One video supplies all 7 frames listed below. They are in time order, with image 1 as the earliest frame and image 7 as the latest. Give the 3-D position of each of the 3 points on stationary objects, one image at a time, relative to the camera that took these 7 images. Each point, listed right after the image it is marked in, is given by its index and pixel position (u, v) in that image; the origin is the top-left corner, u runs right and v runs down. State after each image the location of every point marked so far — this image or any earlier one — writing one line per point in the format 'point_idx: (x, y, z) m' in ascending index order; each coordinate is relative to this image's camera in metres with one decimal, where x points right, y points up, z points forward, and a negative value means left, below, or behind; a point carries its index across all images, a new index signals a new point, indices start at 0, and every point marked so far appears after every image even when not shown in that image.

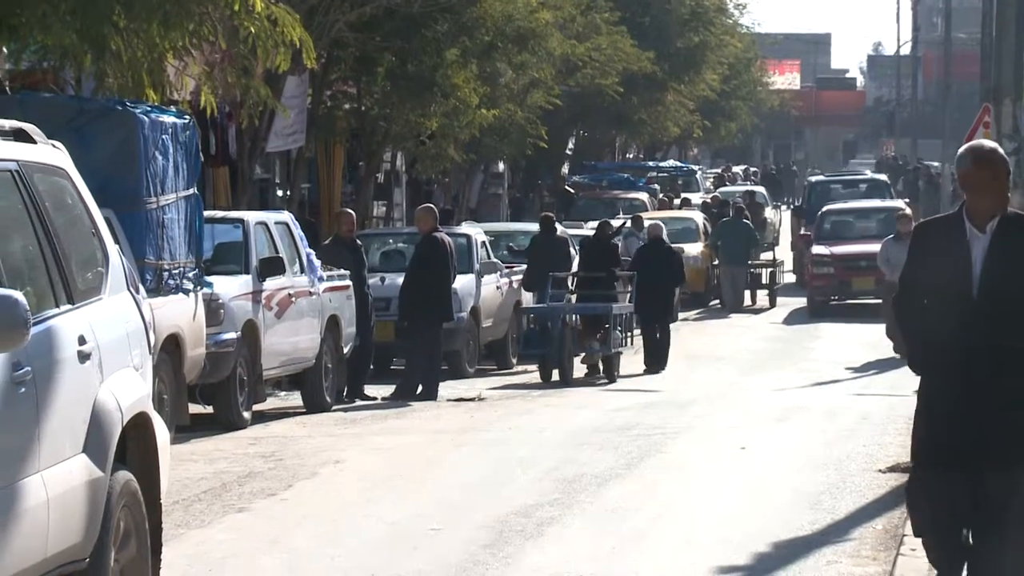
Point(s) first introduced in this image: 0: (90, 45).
0: (-2.9, +1.7, +10.7) m
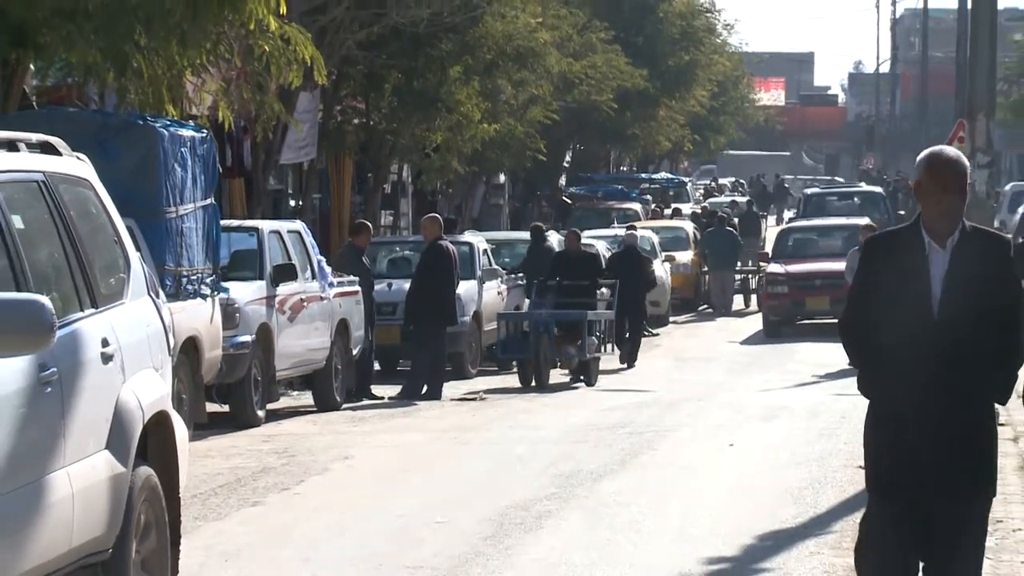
0: (-2.9, +1.6, +11.3) m
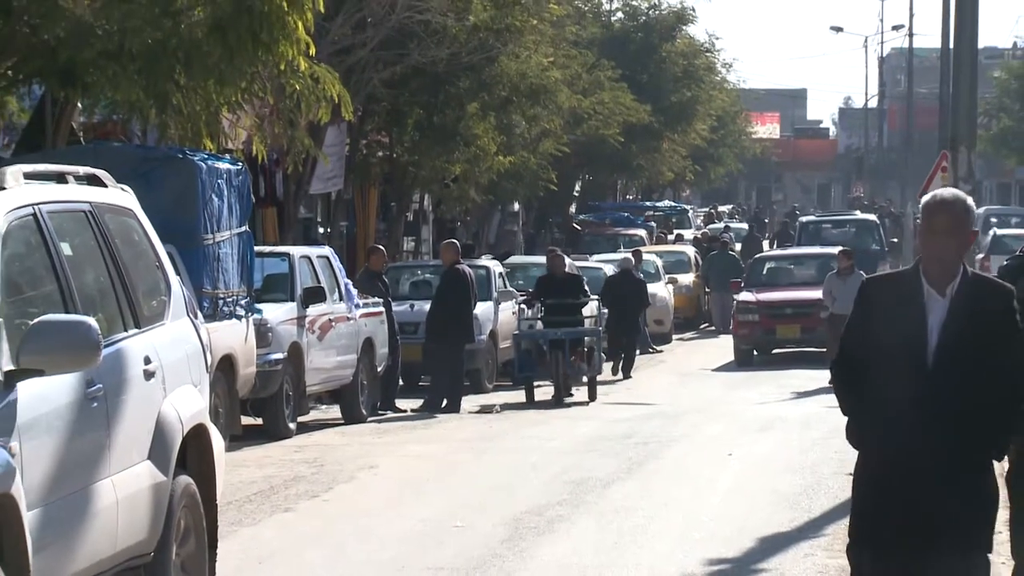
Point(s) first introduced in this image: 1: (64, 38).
0: (-2.8, +1.5, +12.2) m
1: (-3.4, +1.9, +11.7) m
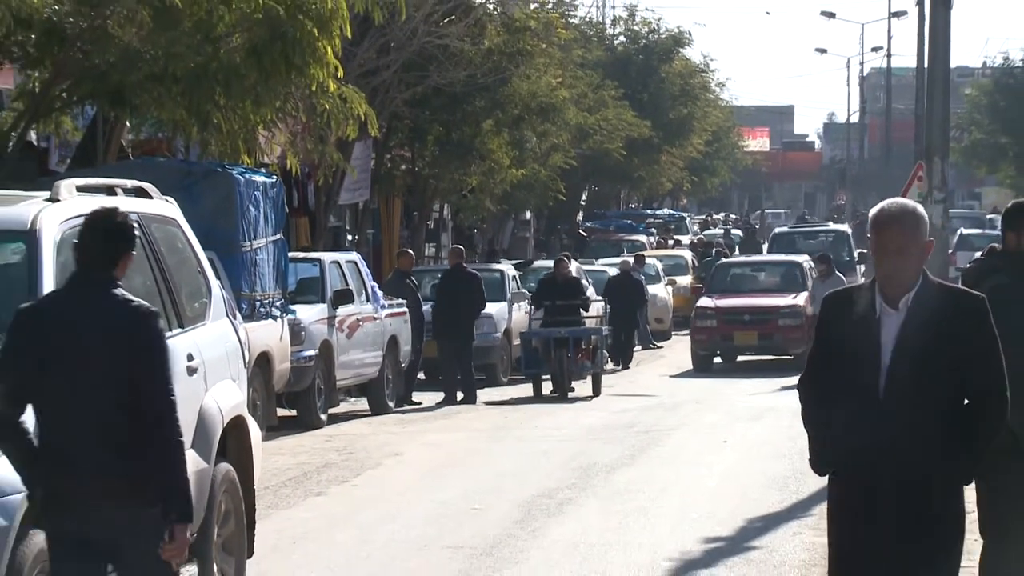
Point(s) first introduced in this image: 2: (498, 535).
0: (-2.7, +1.5, +13.3) m
1: (-3.3, +1.9, +12.8) m
2: (-0.1, -1.8, +11.2) m
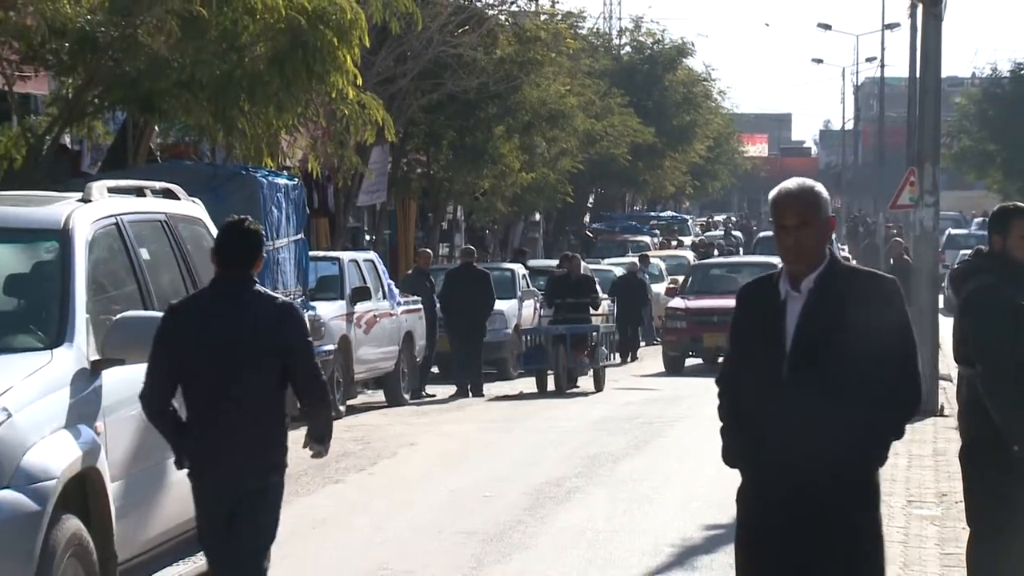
0: (-2.6, +1.5, +13.9) m
1: (-3.2, +1.9, +13.5) m
2: (0.0, -1.8, +11.9) m
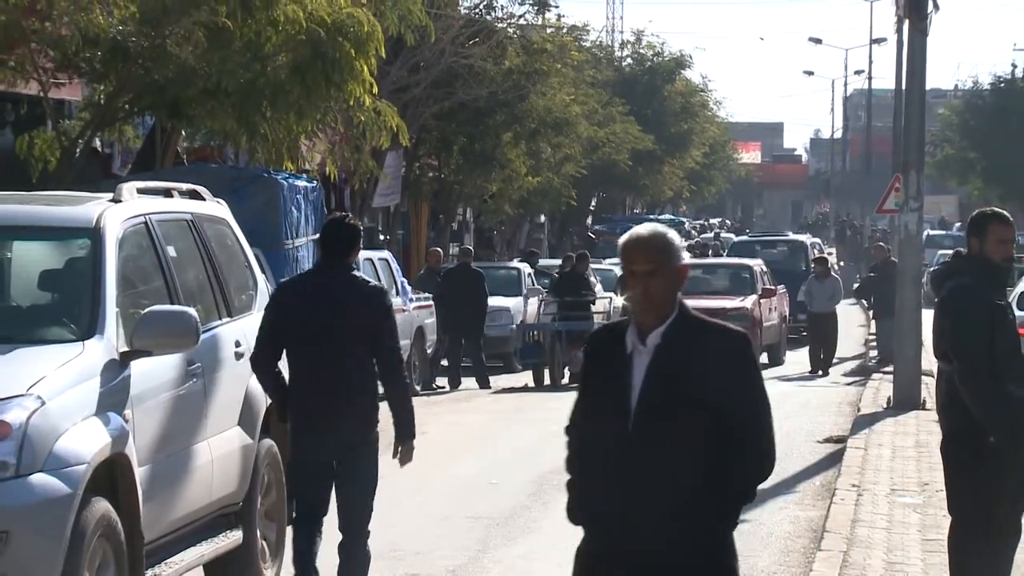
0: (-2.5, +1.5, +14.8) m
1: (-3.1, +1.9, +14.3) m
2: (0.0, -1.7, +12.6) m
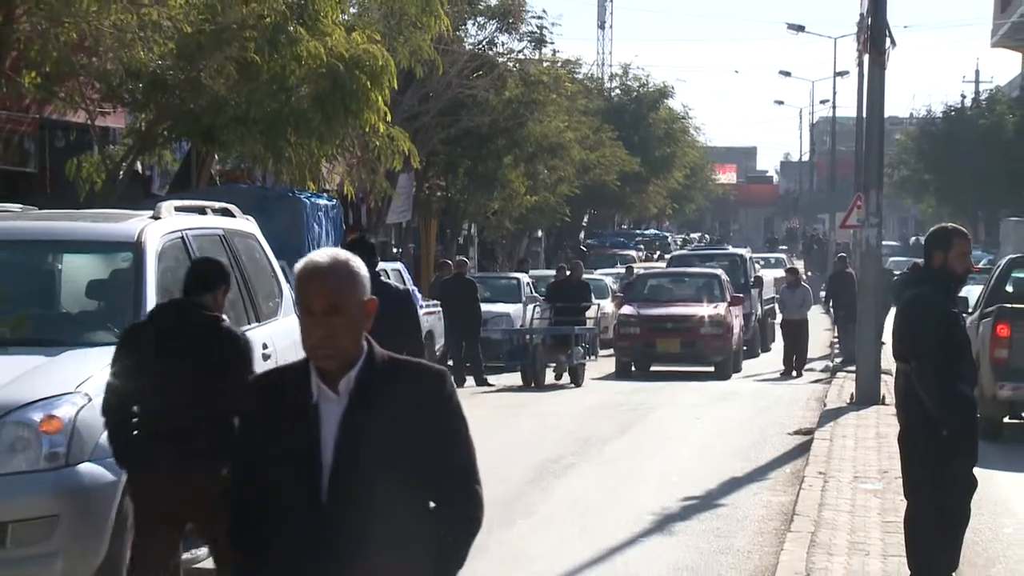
0: (-2.5, +1.4, +16.4) m
1: (-3.1, +1.8, +15.9) m
2: (0.0, -1.8, +14.2) m
